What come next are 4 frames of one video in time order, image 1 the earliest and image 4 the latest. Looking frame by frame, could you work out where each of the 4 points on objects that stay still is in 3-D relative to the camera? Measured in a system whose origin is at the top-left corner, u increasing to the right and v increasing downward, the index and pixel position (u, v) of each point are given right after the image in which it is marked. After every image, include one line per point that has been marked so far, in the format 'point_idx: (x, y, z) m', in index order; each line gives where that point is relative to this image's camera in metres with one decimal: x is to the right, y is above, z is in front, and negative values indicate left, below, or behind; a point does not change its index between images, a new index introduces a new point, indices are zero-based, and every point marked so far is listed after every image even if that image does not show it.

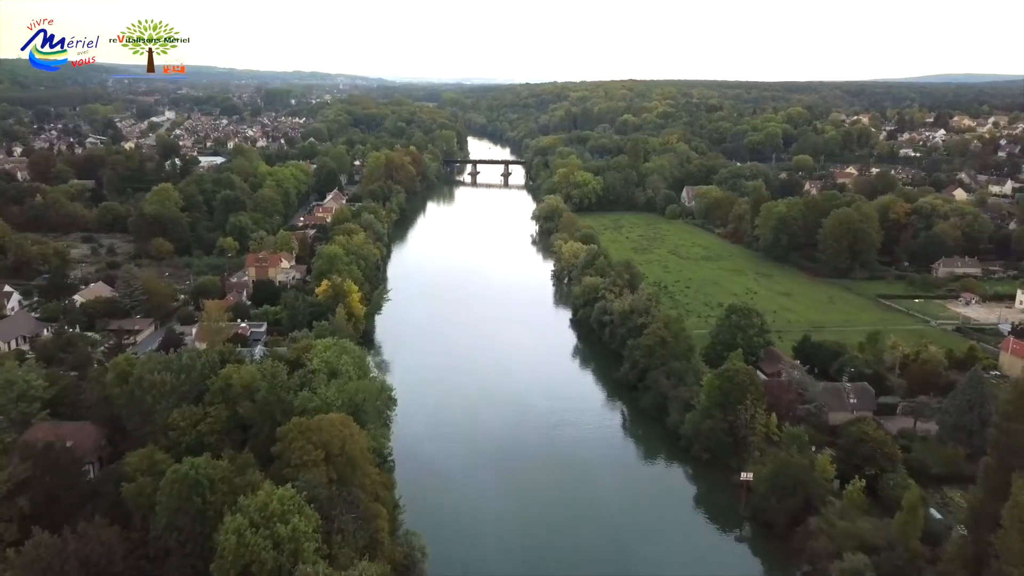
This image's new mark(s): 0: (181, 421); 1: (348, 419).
0: (-8.3, -3.3, +19.1) m
1: (-4.0, -3.2, +18.4) m
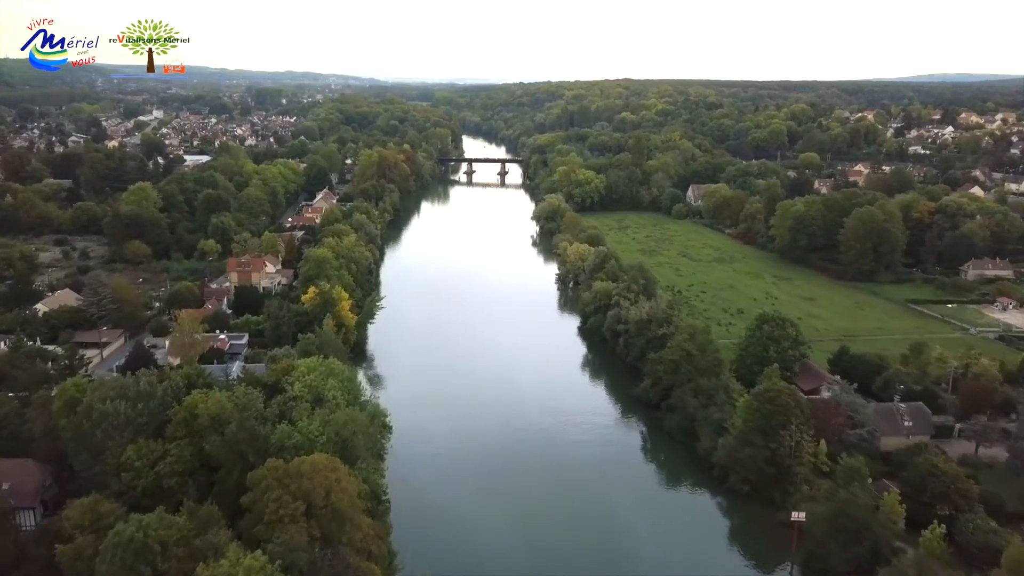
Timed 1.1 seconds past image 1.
0: (-7.9, -3.6, +16.0) m
1: (-3.6, -3.5, +15.3) m
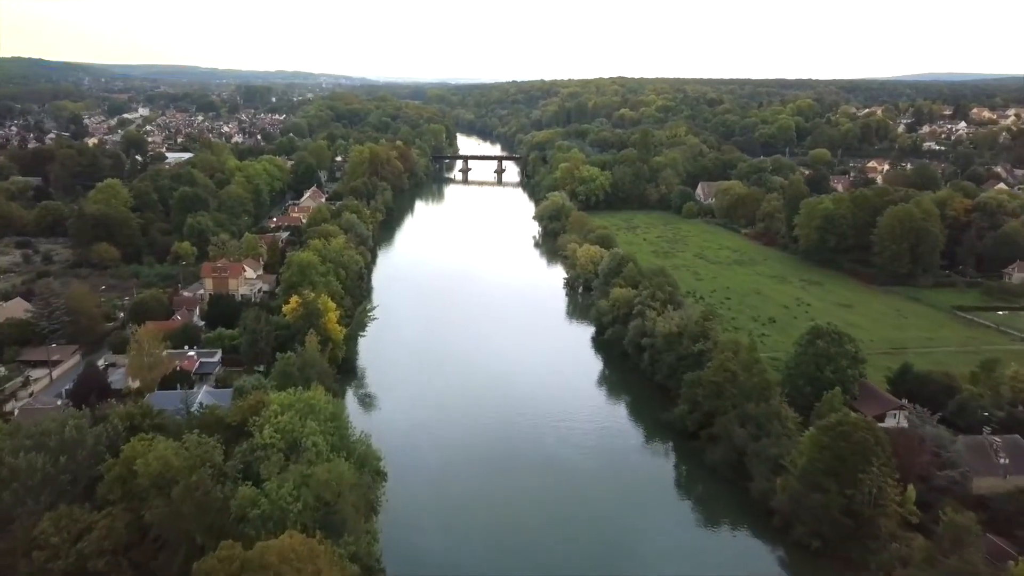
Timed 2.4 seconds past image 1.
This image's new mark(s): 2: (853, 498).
0: (-7.4, -4.0, +12.2) m
1: (-3.0, -3.8, +11.5) m
2: (+7.9, -4.8, +17.5) m
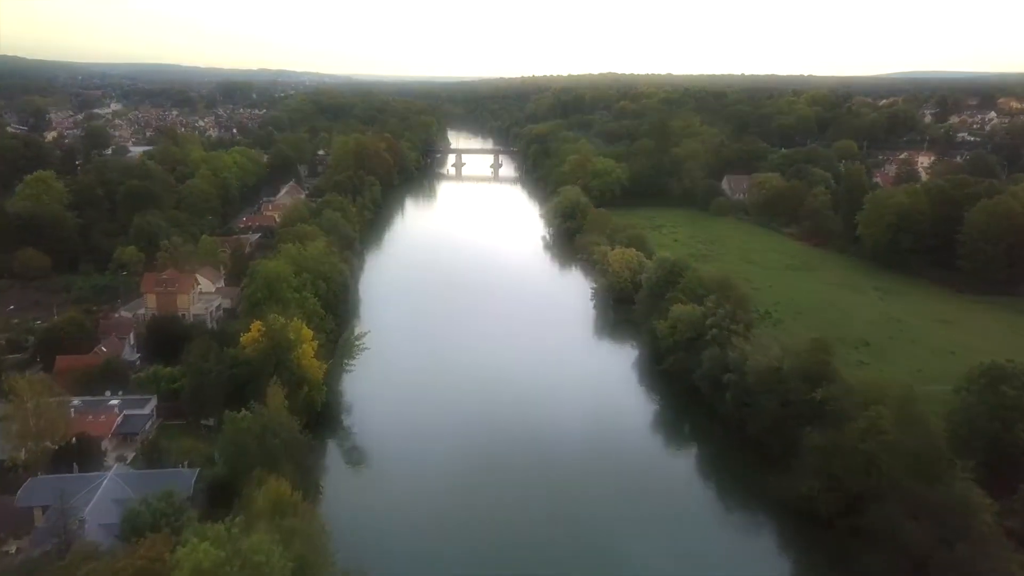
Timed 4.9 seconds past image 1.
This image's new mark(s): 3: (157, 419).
0: (-6.0, -4.6, +5.0) m
1: (-1.7, -4.4, +4.4) m
2: (+9.1, -5.3, +10.6) m
3: (-8.9, -3.3, +18.9) m
